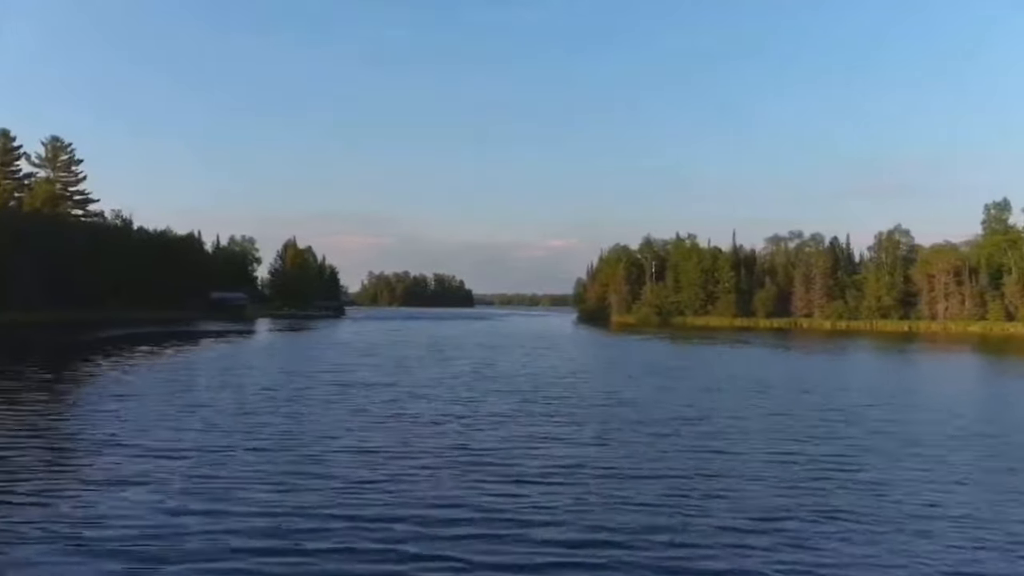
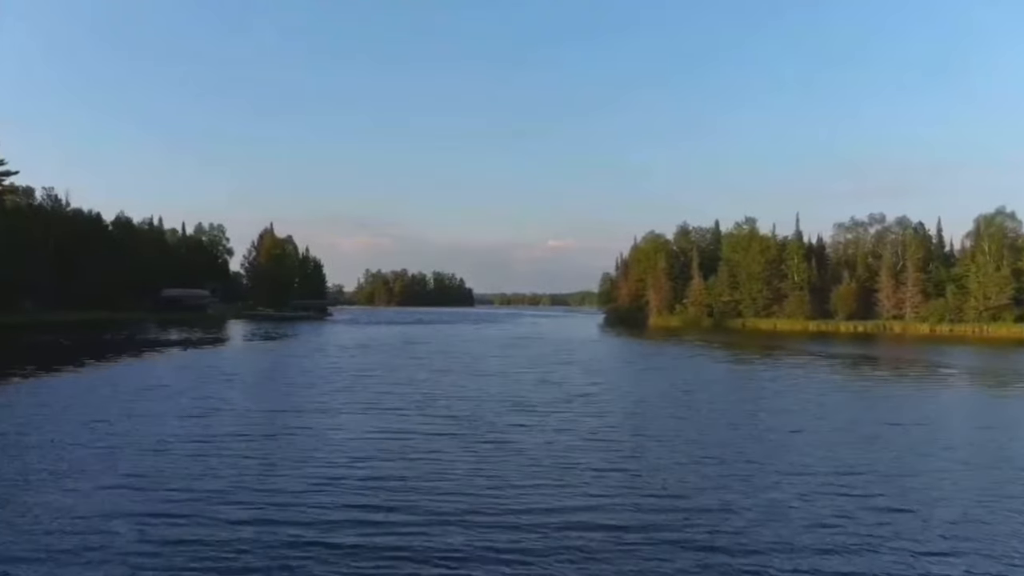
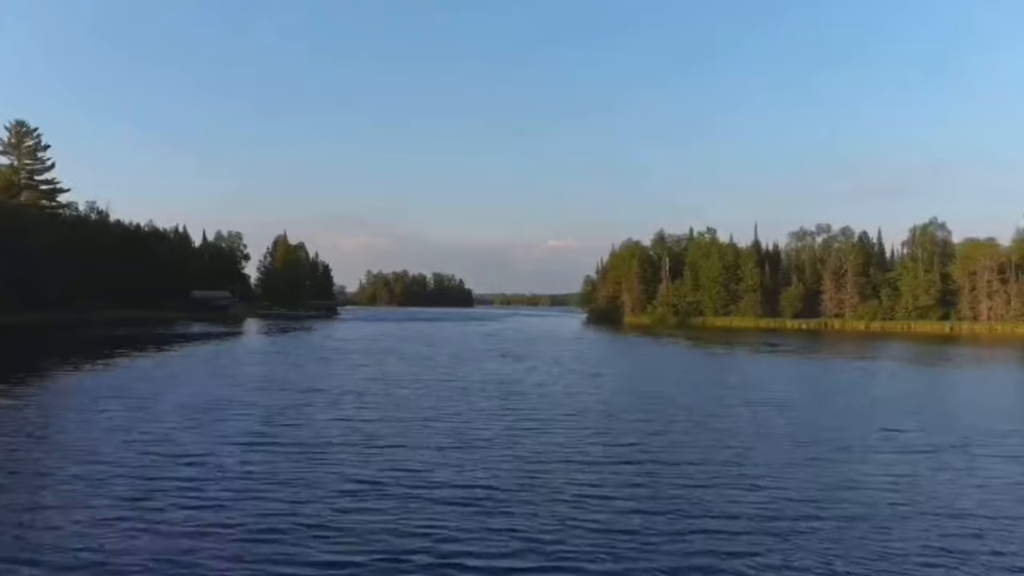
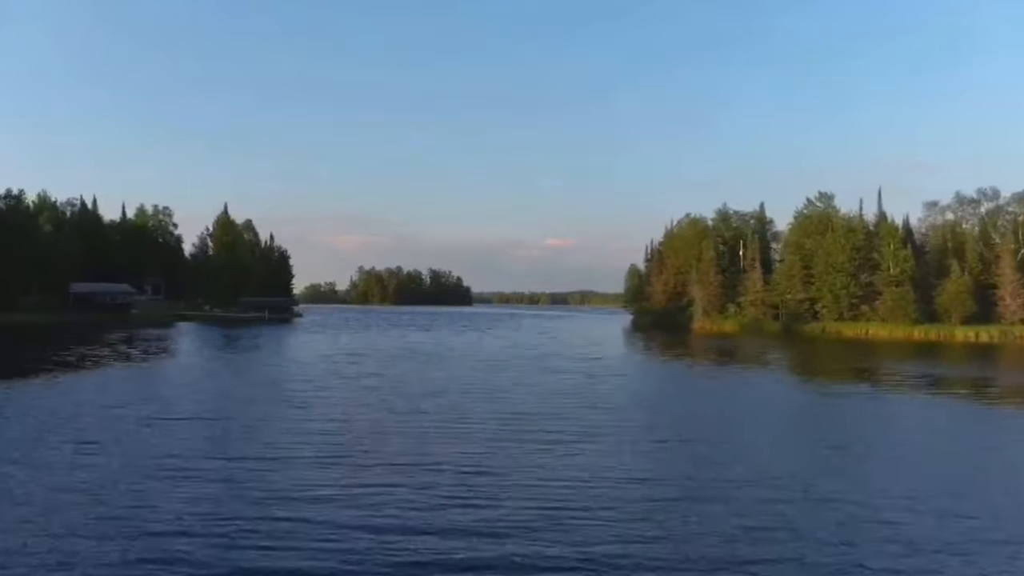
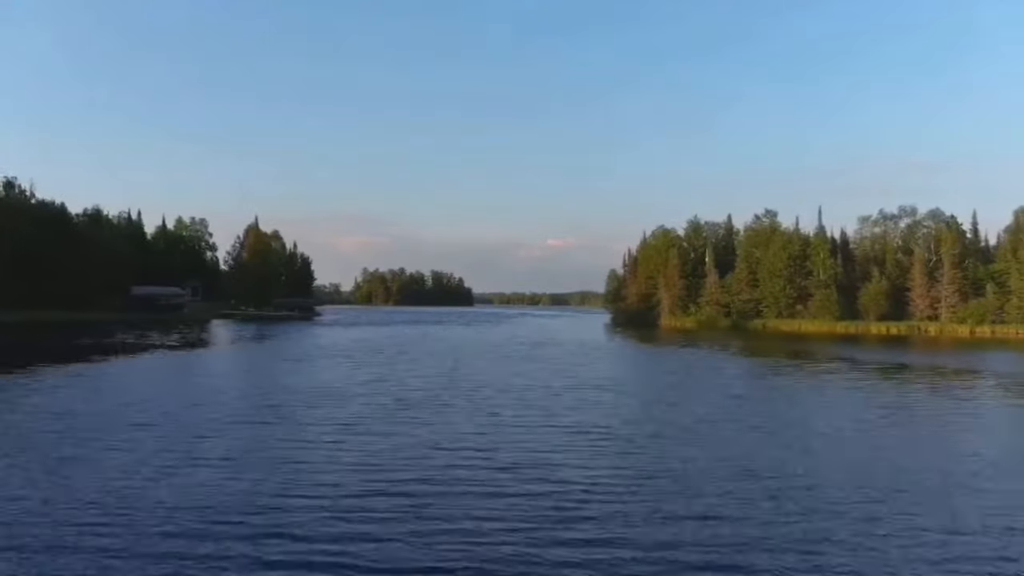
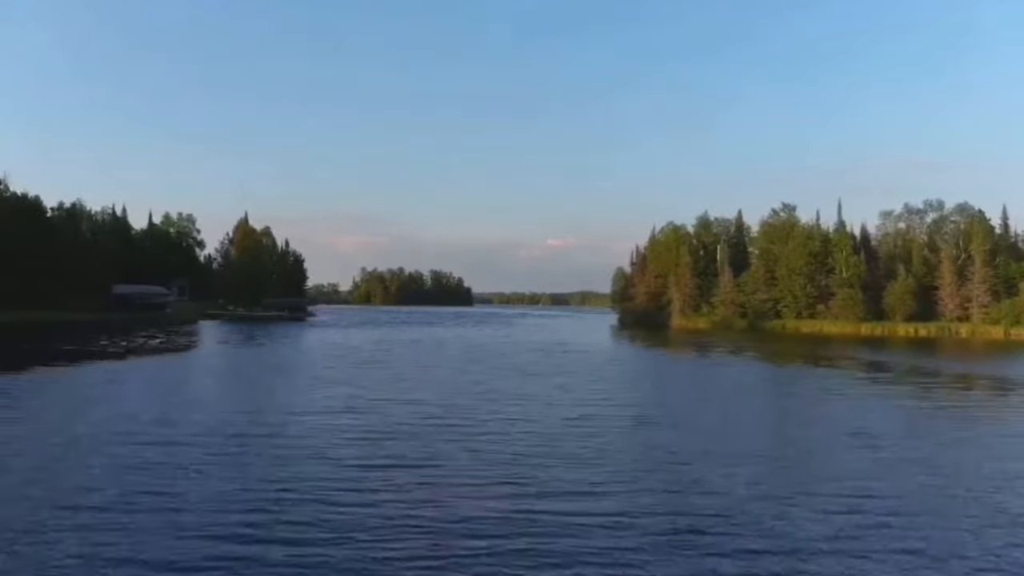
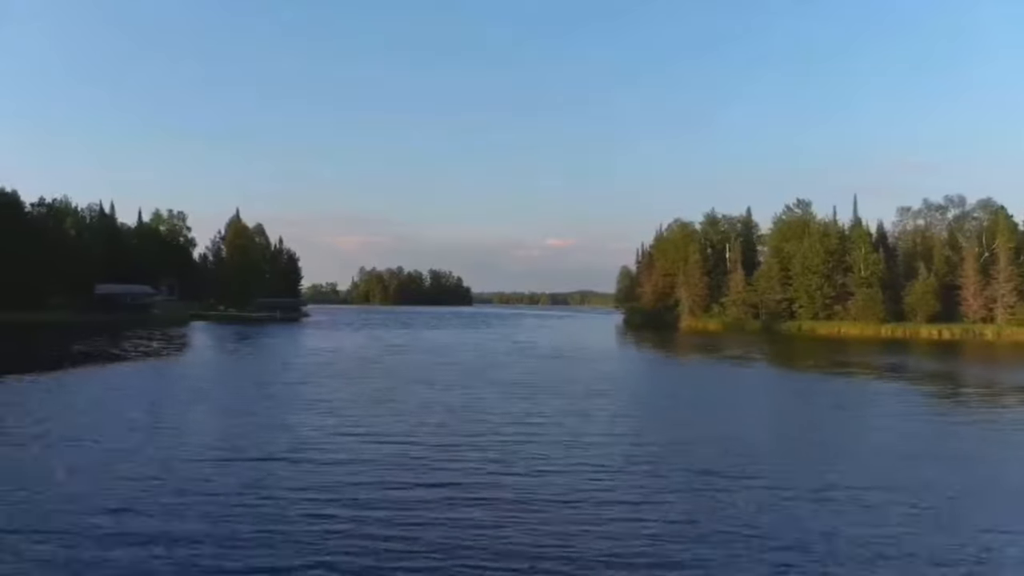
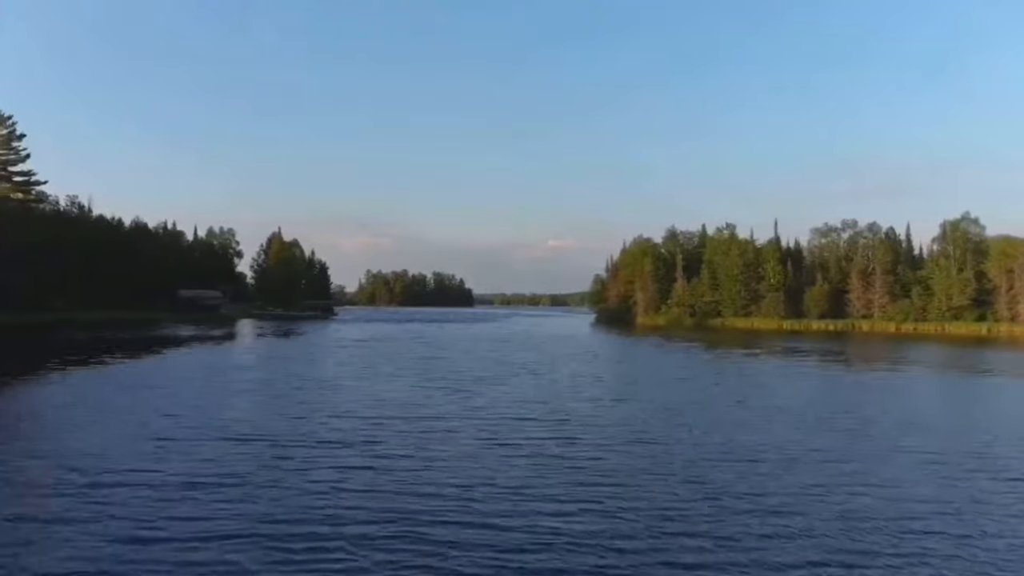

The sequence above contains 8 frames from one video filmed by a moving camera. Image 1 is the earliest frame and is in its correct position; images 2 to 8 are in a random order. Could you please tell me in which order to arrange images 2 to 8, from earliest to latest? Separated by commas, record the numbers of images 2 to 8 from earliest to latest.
3, 8, 2, 5, 6, 7, 4
